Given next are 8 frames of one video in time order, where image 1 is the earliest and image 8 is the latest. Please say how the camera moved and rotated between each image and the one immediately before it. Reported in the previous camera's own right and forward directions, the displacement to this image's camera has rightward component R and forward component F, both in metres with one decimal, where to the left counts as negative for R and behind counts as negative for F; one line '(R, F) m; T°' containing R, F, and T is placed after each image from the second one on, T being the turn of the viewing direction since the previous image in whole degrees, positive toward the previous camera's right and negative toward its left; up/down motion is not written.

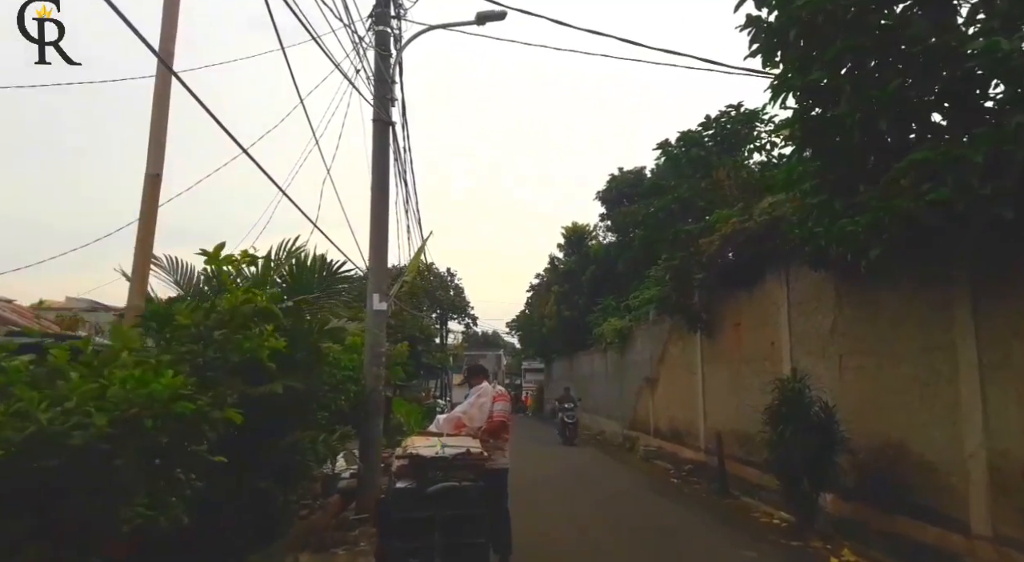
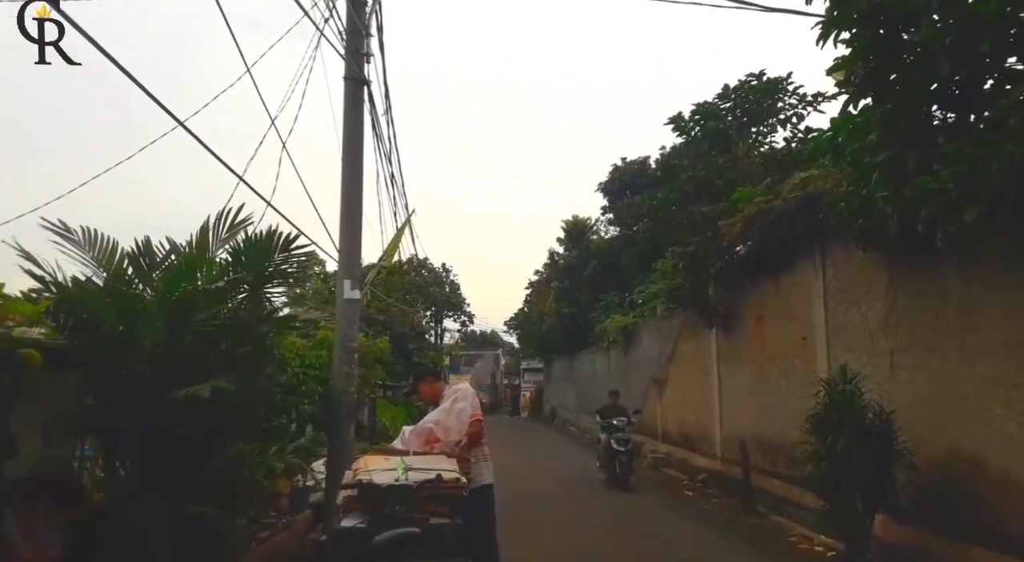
(+0.1, +1.3) m; 0°
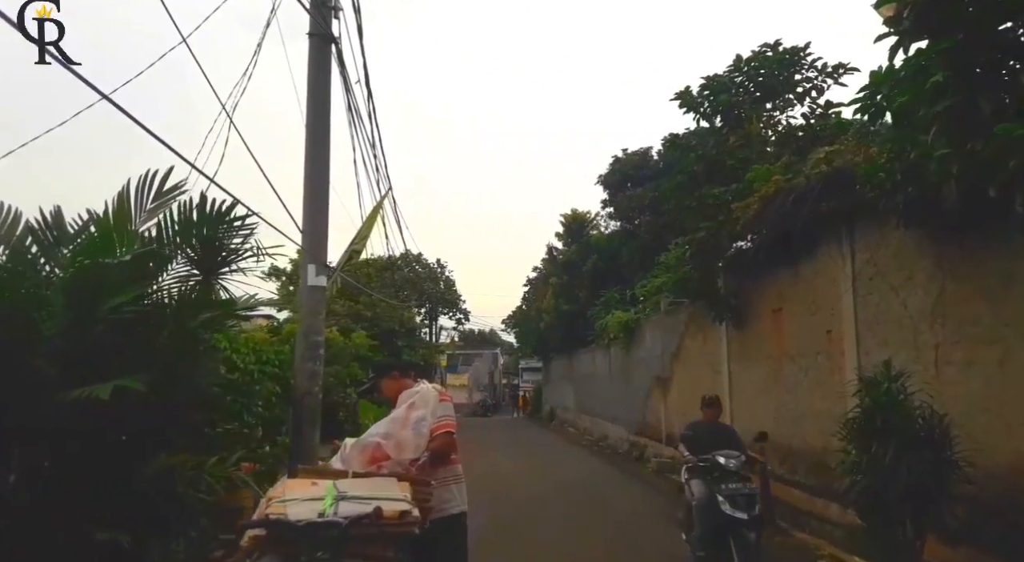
(+0.1, +1.0) m; 0°
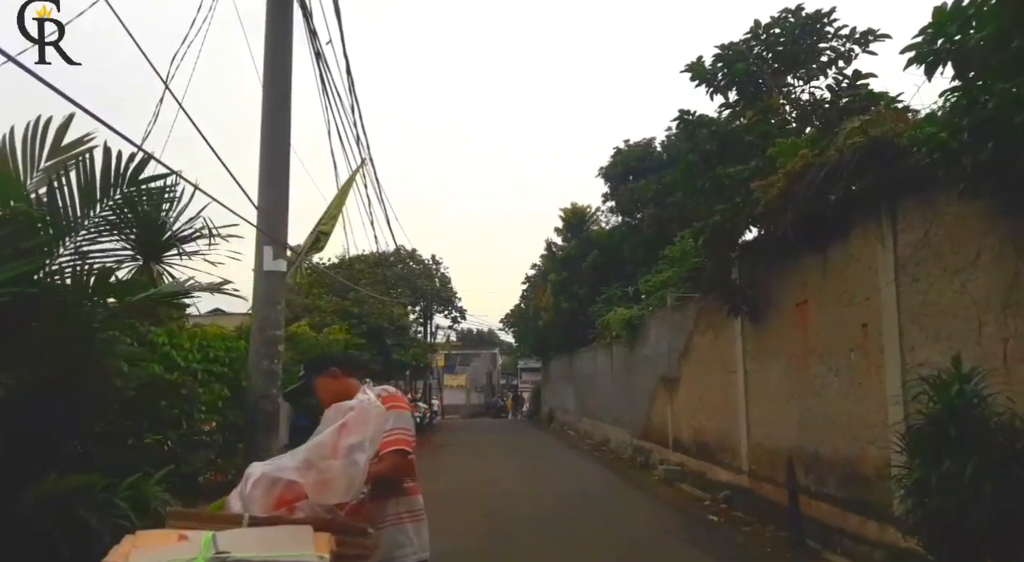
(+0.1, +1.0) m; 0°
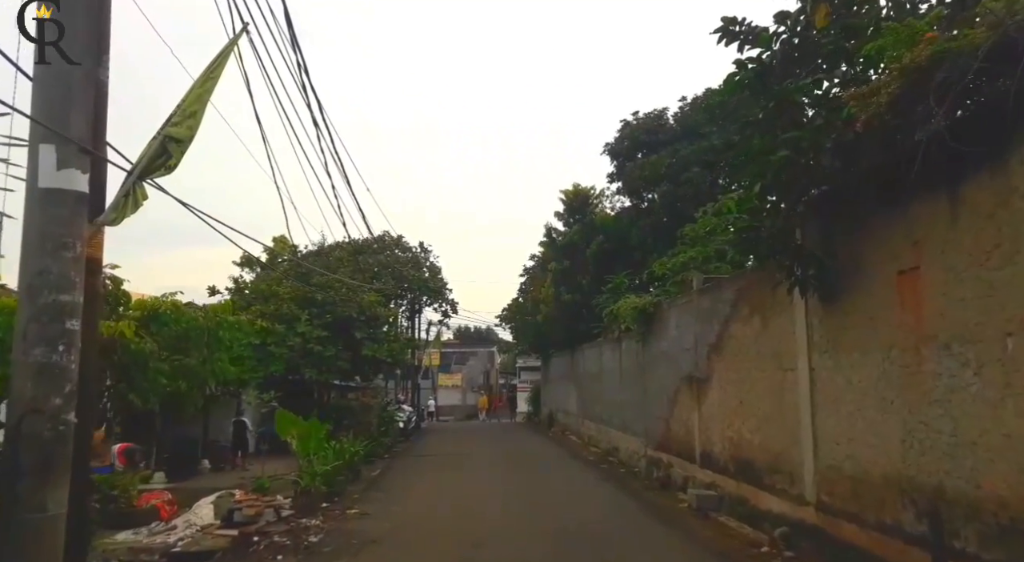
(+0.2, +2.5) m; 0°
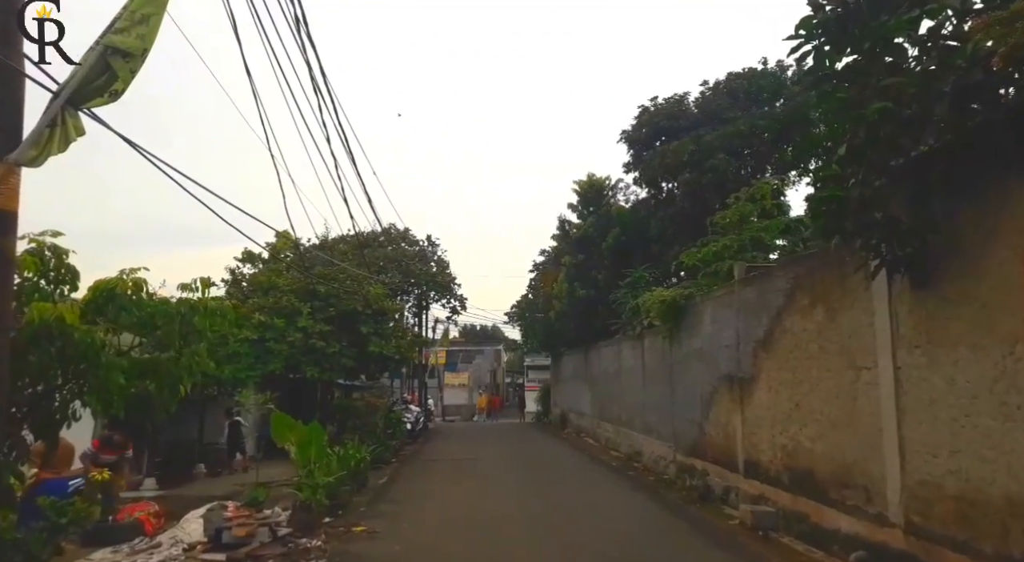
(-0.3, +1.1) m; 0°
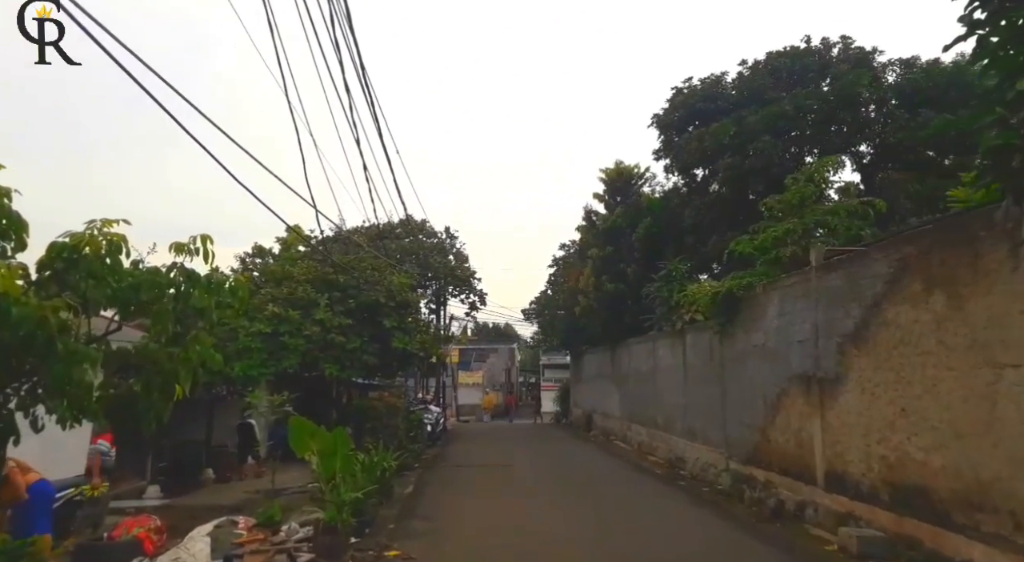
(-0.5, +1.2) m; -1°
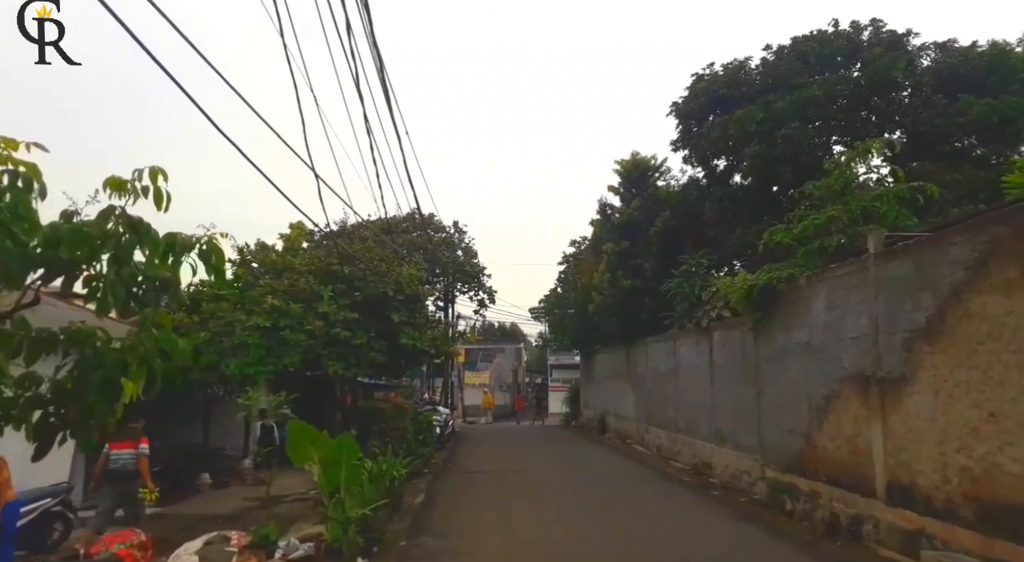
(-0.3, +0.9) m; 0°
